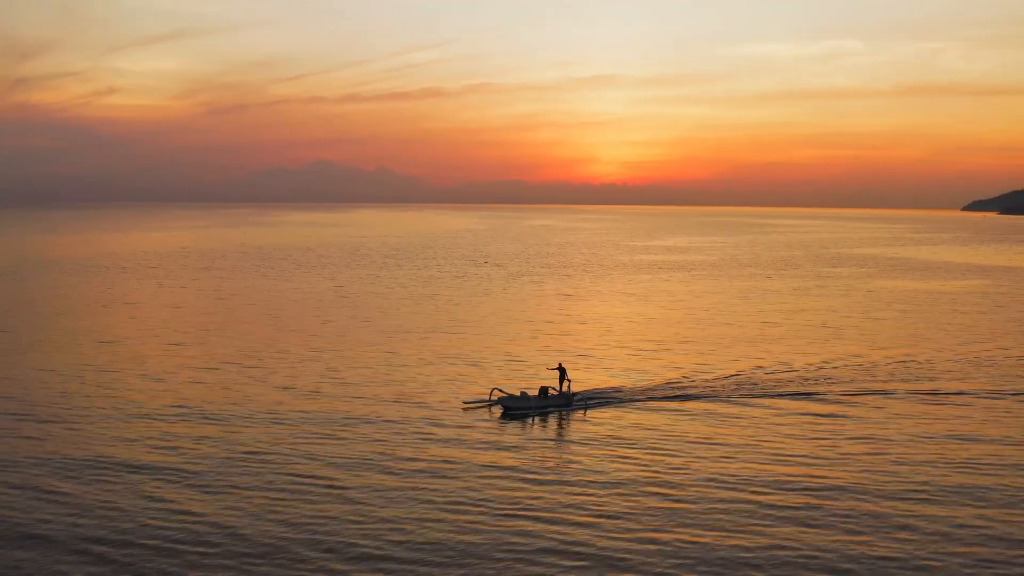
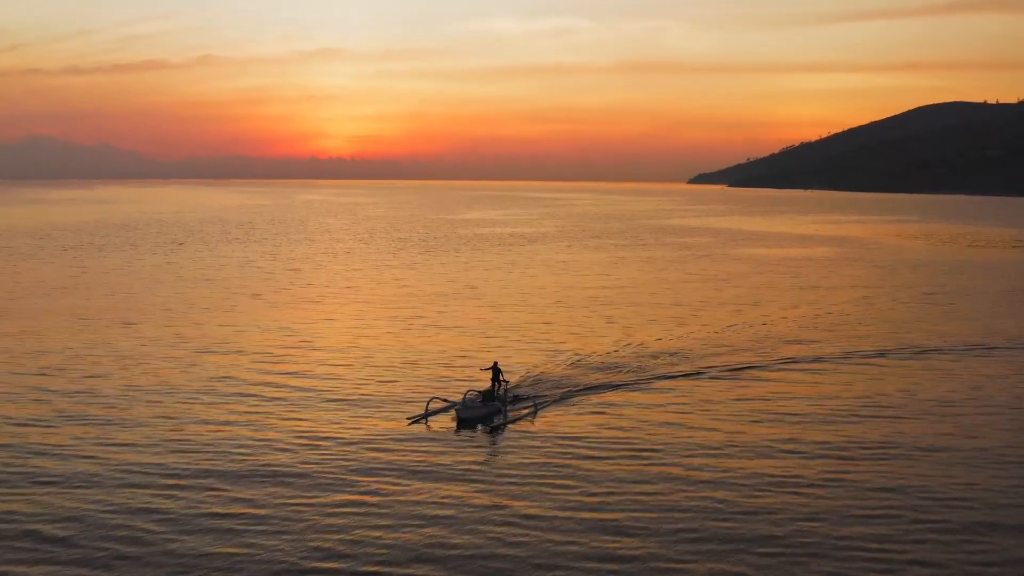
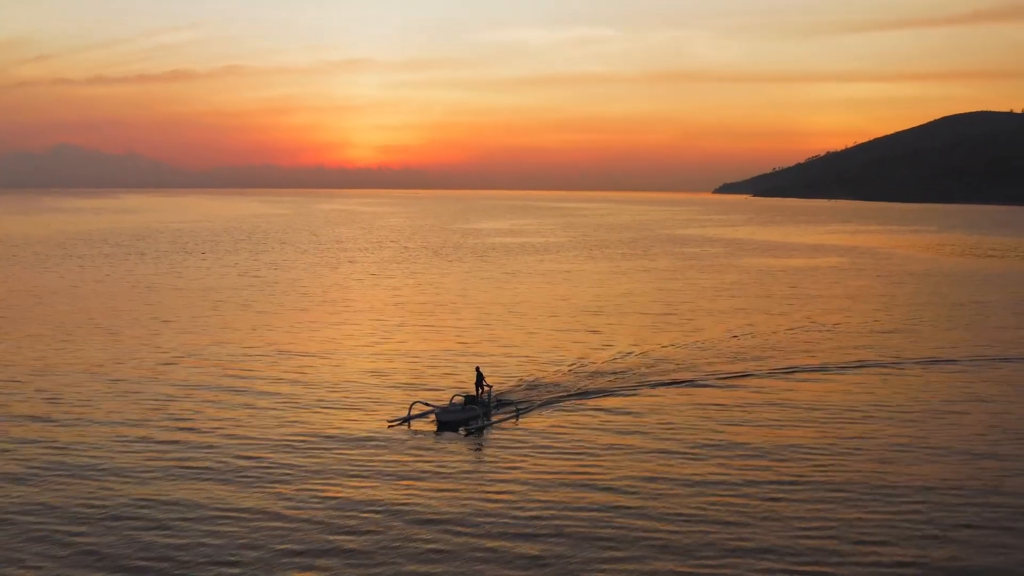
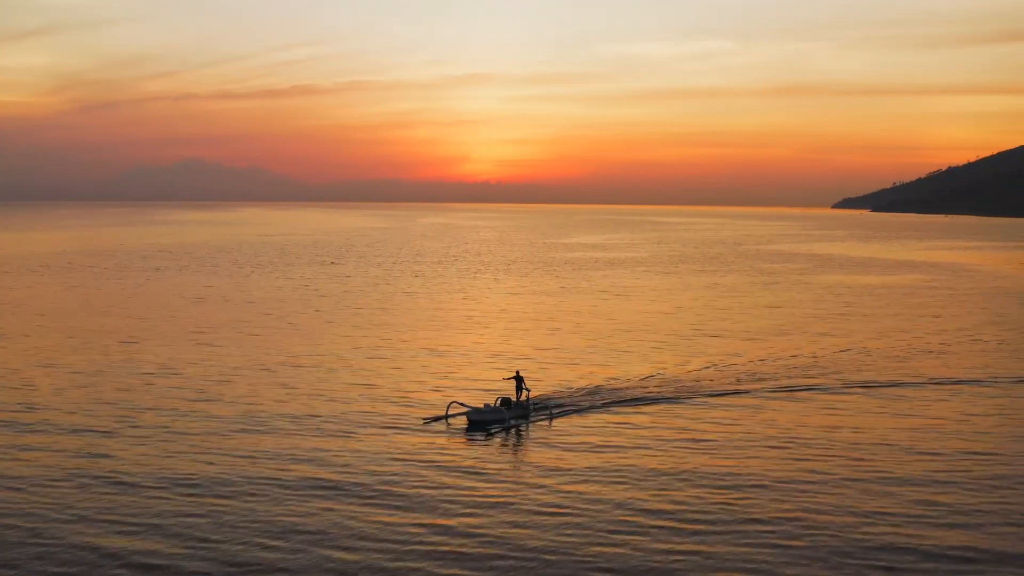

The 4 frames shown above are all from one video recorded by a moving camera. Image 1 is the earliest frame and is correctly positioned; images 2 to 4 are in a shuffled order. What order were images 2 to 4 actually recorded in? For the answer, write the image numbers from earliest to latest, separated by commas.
4, 3, 2
